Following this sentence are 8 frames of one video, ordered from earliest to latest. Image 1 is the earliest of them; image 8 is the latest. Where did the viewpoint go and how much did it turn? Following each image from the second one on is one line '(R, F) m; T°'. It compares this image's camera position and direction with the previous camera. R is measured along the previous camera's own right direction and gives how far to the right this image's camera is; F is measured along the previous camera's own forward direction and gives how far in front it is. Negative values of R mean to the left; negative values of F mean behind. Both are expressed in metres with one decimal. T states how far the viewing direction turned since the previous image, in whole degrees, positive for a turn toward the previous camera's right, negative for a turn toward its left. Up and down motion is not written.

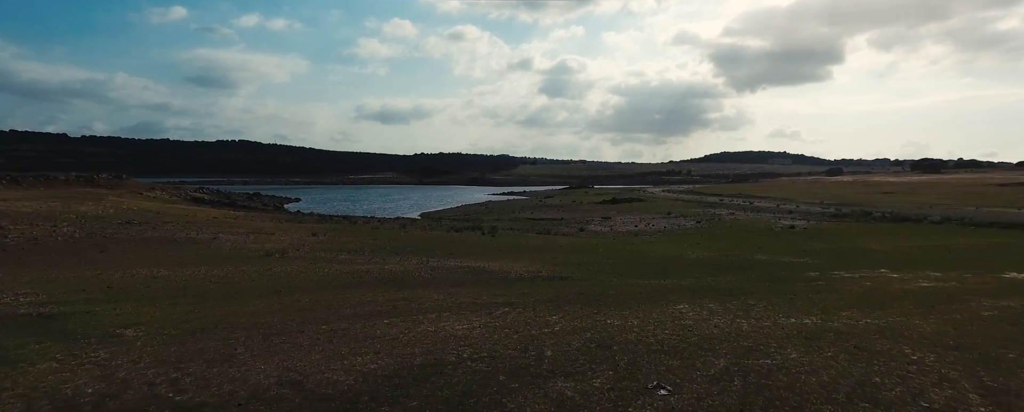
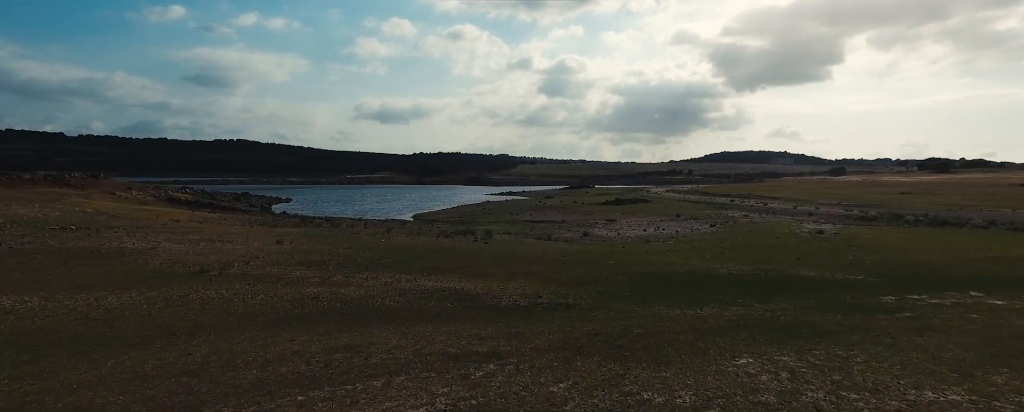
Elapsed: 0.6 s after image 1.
(+0.2, +3.5) m; 0°
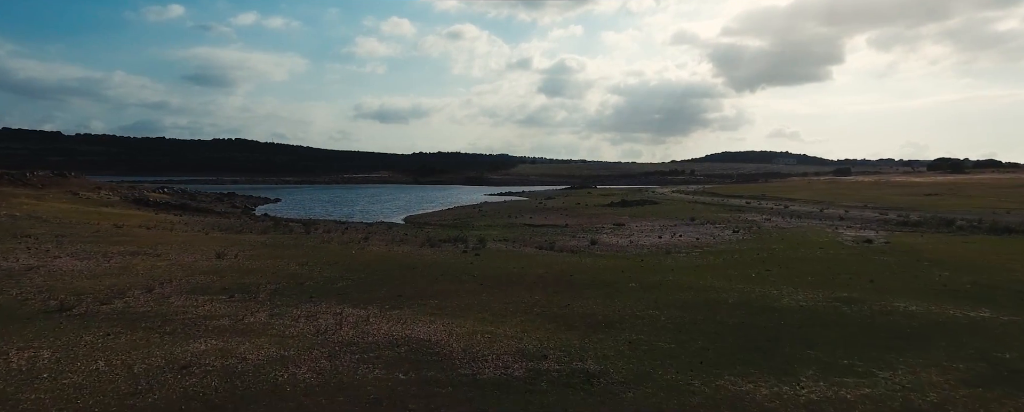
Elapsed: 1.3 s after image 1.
(+0.2, +4.4) m; 0°
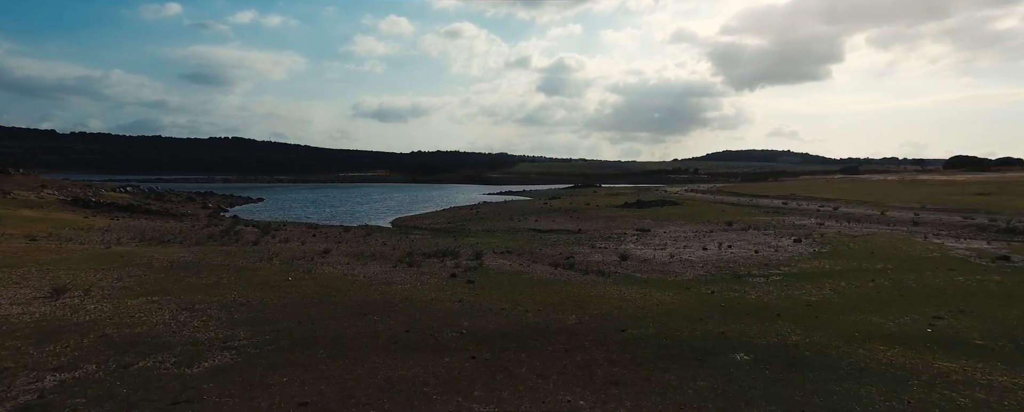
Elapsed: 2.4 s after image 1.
(-0.3, +7.1) m; 0°
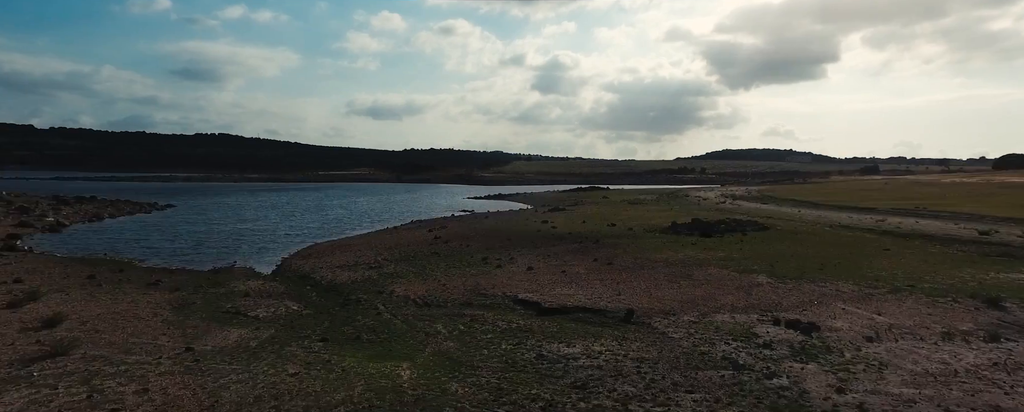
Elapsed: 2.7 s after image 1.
(+1.0, +21.3) m; +1°
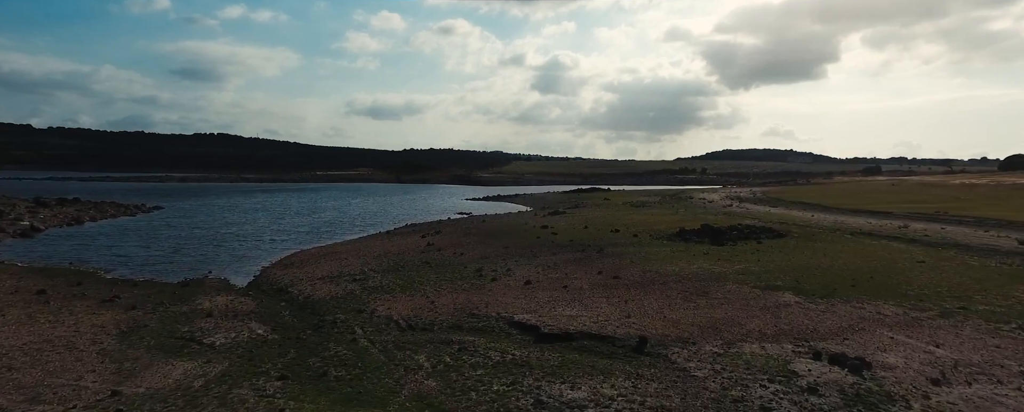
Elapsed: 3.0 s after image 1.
(+0.1, +2.1) m; 0°
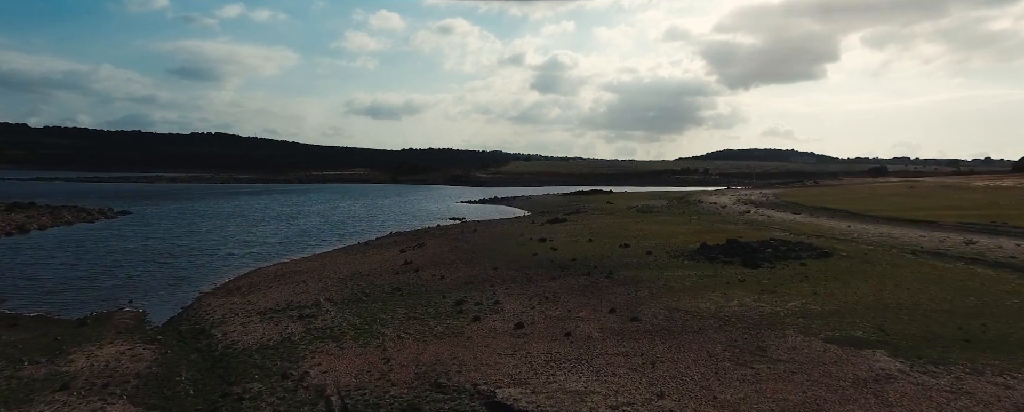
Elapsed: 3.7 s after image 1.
(+0.4, +5.0) m; 0°
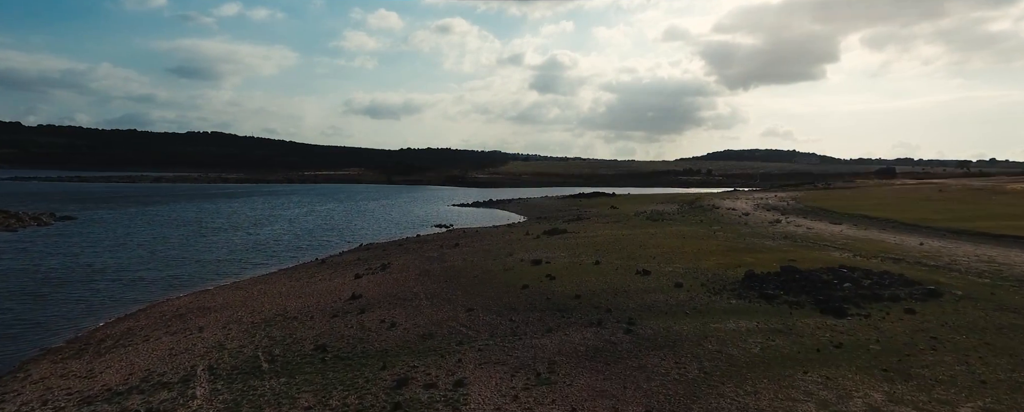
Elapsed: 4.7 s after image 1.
(+0.7, +7.3) m; 0°
